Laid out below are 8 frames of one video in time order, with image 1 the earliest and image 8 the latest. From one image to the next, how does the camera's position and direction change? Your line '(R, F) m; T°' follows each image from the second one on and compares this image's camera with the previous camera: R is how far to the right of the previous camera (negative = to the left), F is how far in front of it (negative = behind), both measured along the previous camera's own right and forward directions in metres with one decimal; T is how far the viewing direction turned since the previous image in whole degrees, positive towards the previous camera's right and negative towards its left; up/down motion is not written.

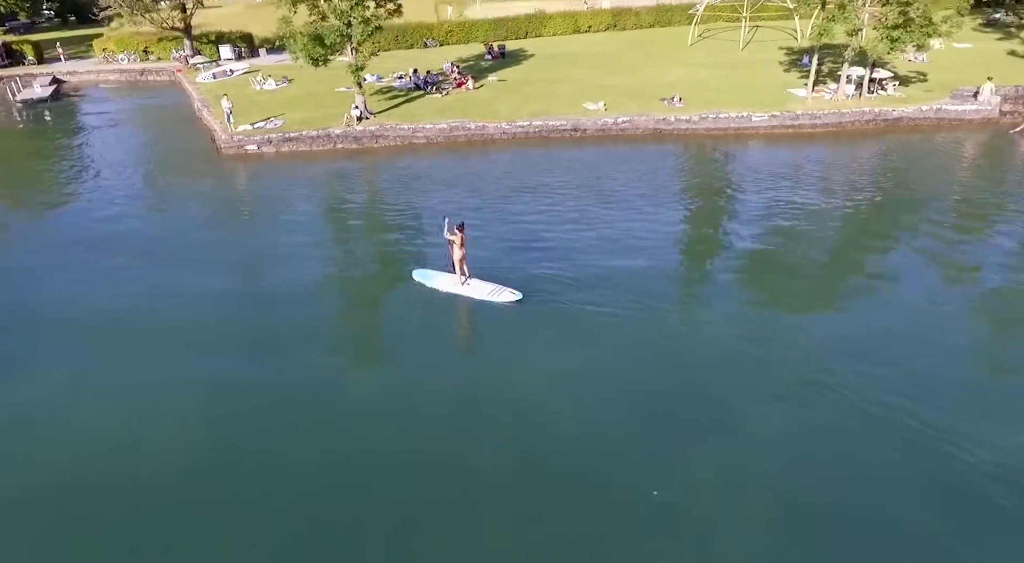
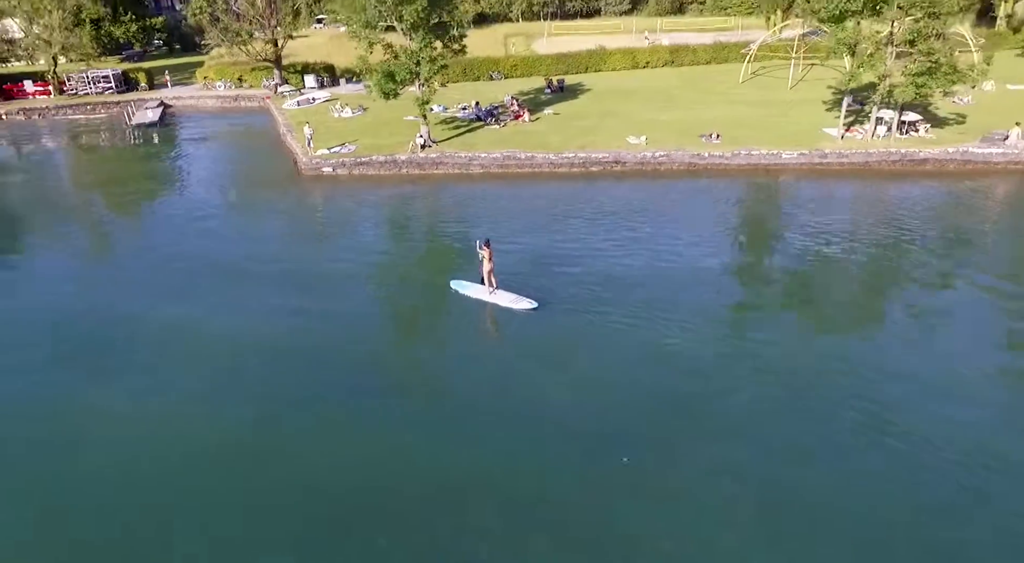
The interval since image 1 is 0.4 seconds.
(+0.9, -2.1) m; -5°
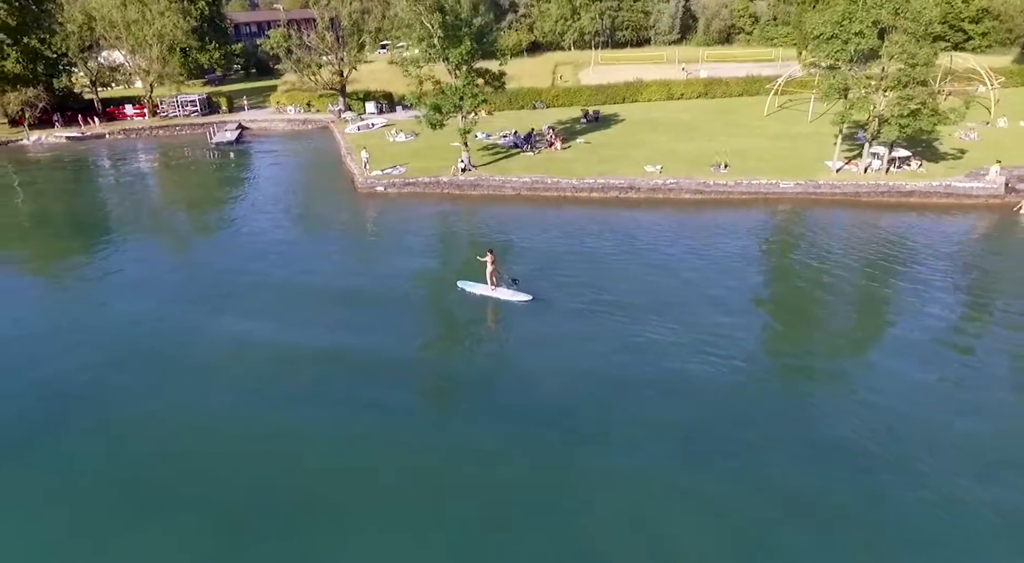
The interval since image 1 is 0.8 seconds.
(+1.2, -3.1) m; -5°
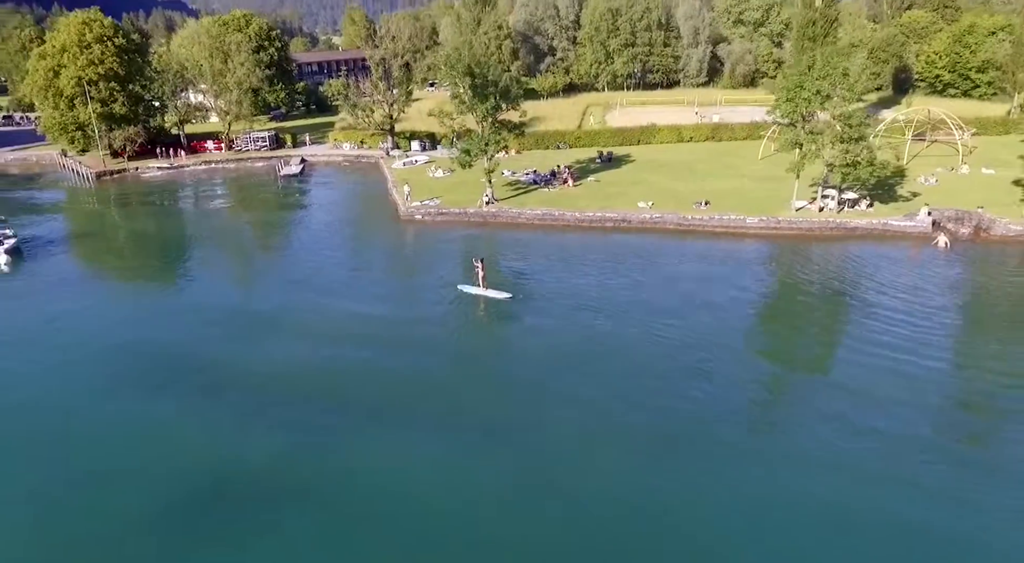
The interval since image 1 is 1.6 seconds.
(+1.6, -5.6) m; -4°
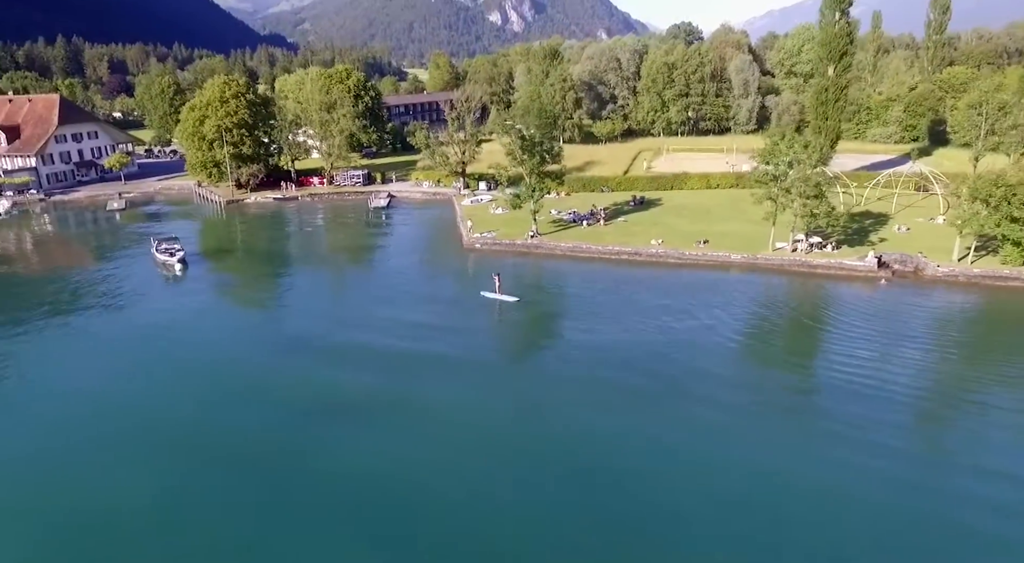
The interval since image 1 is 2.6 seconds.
(+2.3, -8.9) m; -6°
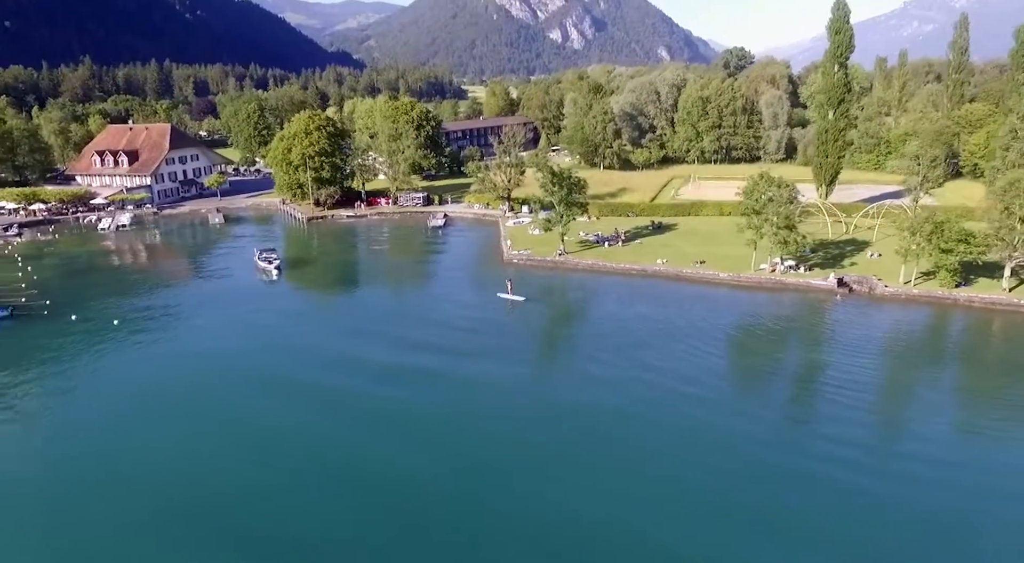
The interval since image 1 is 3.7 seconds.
(+1.8, -9.3) m; -4°
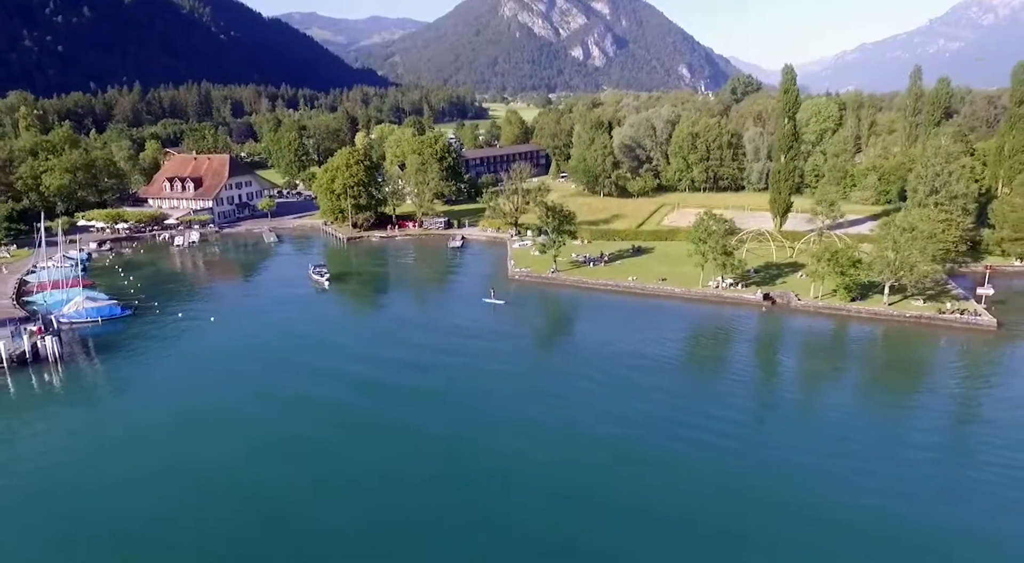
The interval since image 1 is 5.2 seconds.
(+1.6, -13.2) m; -2°
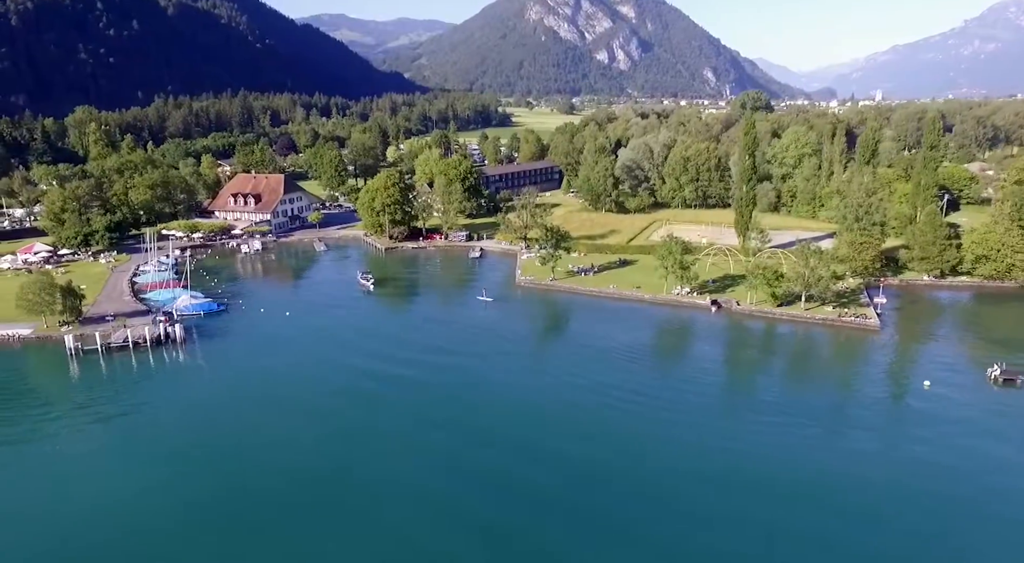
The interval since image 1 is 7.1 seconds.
(+2.0, -16.5) m; -2°
